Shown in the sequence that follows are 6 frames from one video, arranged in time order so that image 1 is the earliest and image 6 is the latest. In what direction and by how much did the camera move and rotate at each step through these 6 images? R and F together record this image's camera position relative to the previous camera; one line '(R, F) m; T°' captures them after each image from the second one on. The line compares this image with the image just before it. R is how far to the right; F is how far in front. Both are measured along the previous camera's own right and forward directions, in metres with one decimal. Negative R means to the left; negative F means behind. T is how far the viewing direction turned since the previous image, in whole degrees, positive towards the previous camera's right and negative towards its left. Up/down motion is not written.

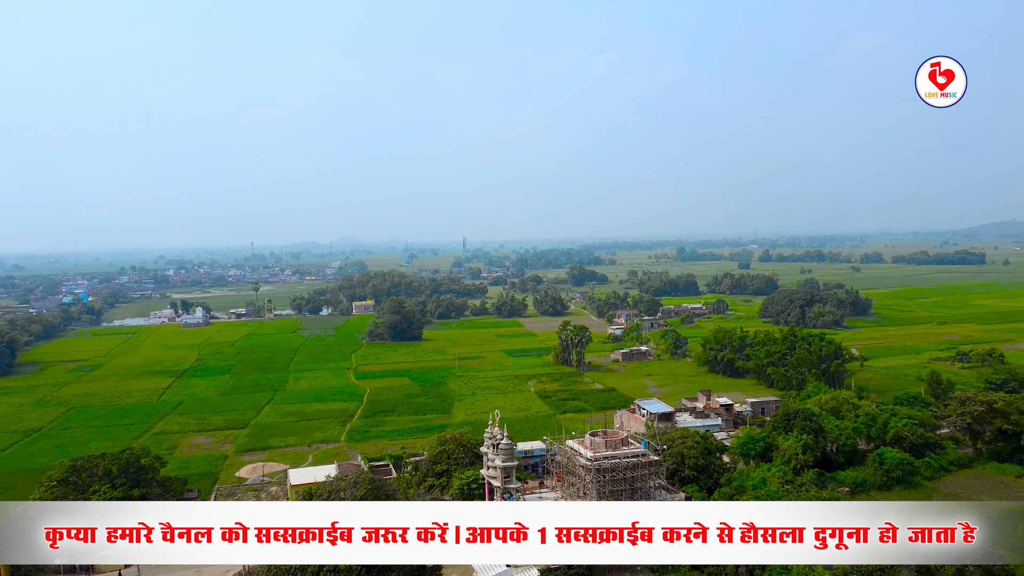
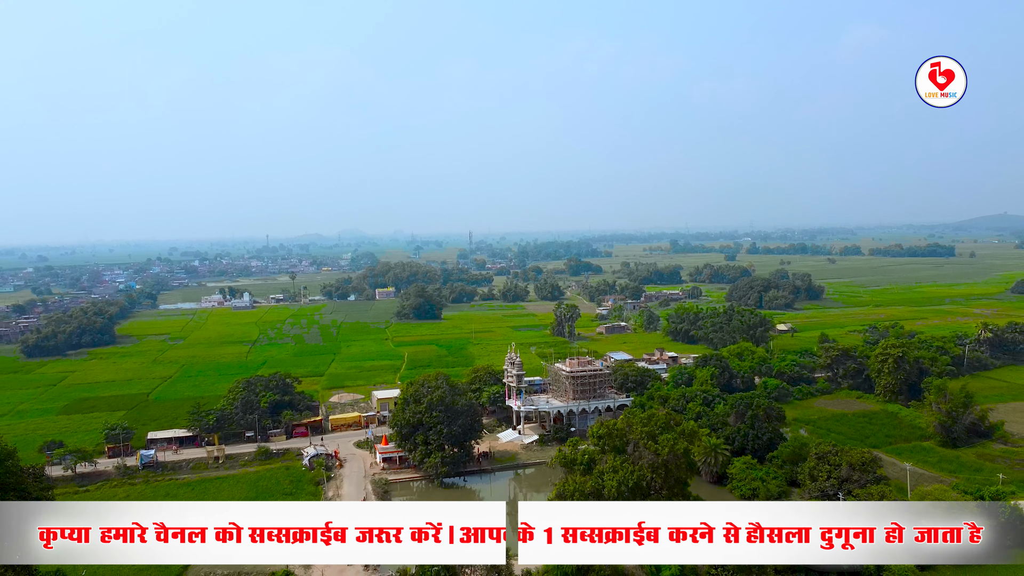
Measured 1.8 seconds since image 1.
(-0.3, -10.9) m; 0°
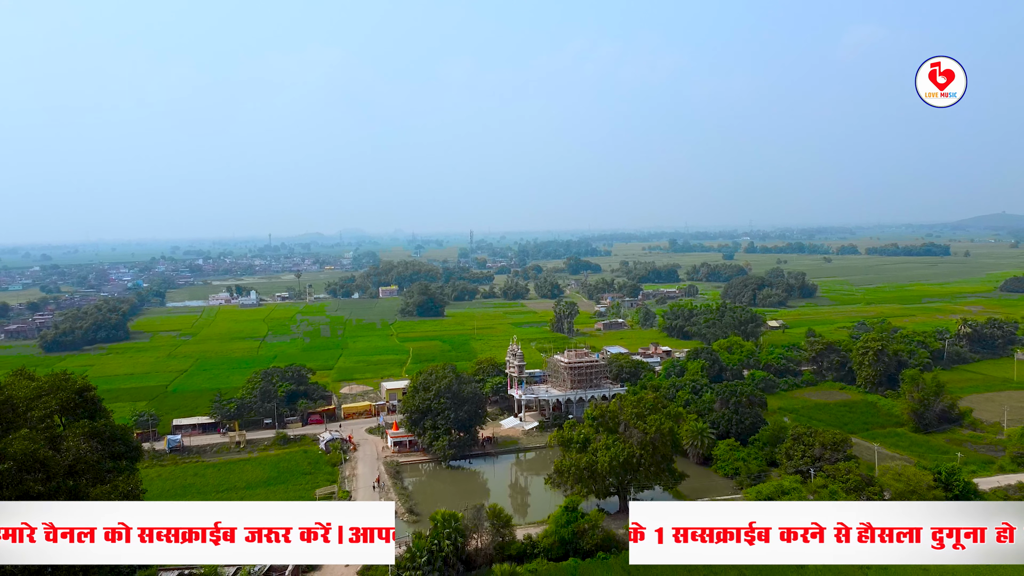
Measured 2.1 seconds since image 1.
(-0.1, -1.9) m; 0°
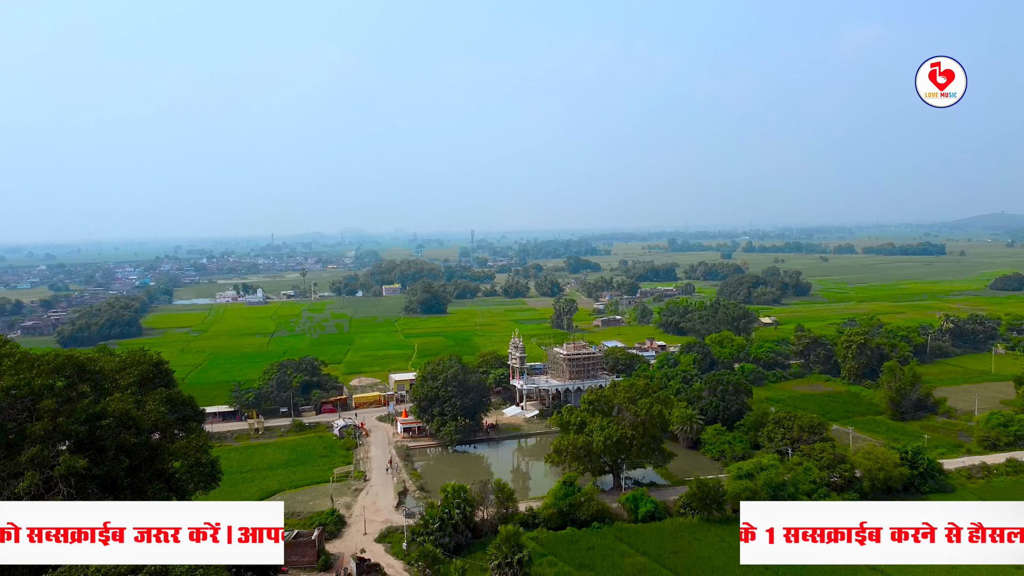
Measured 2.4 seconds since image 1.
(-0.1, -1.8) m; 0°
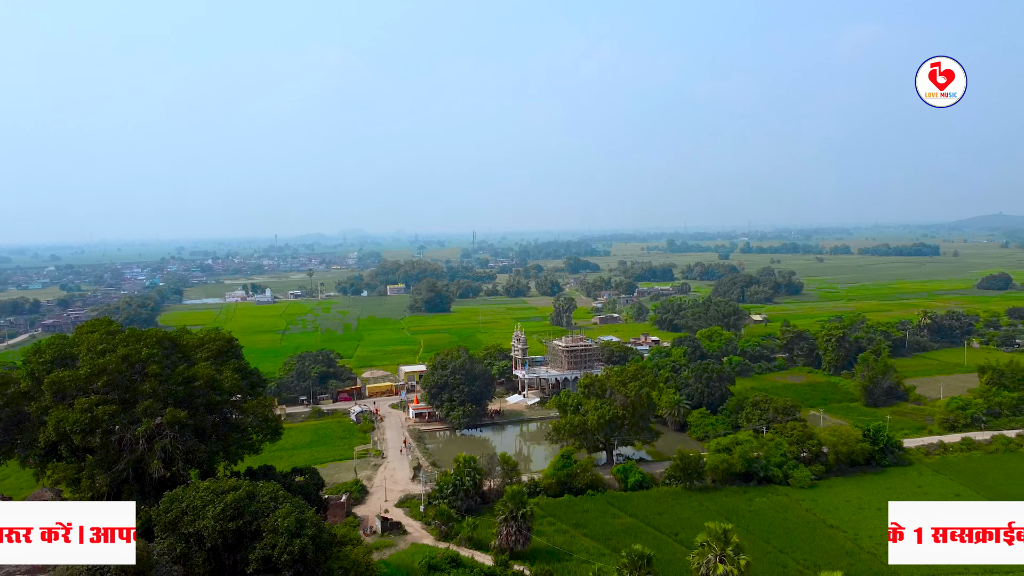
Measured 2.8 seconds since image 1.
(-0.1, -2.5) m; 0°
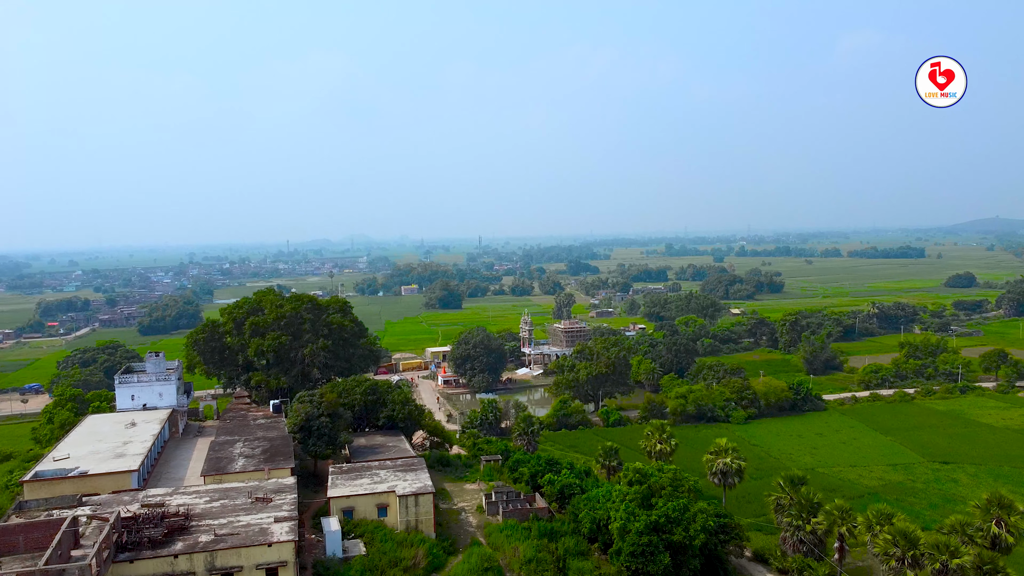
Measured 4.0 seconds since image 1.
(-0.3, -7.5) m; 0°
